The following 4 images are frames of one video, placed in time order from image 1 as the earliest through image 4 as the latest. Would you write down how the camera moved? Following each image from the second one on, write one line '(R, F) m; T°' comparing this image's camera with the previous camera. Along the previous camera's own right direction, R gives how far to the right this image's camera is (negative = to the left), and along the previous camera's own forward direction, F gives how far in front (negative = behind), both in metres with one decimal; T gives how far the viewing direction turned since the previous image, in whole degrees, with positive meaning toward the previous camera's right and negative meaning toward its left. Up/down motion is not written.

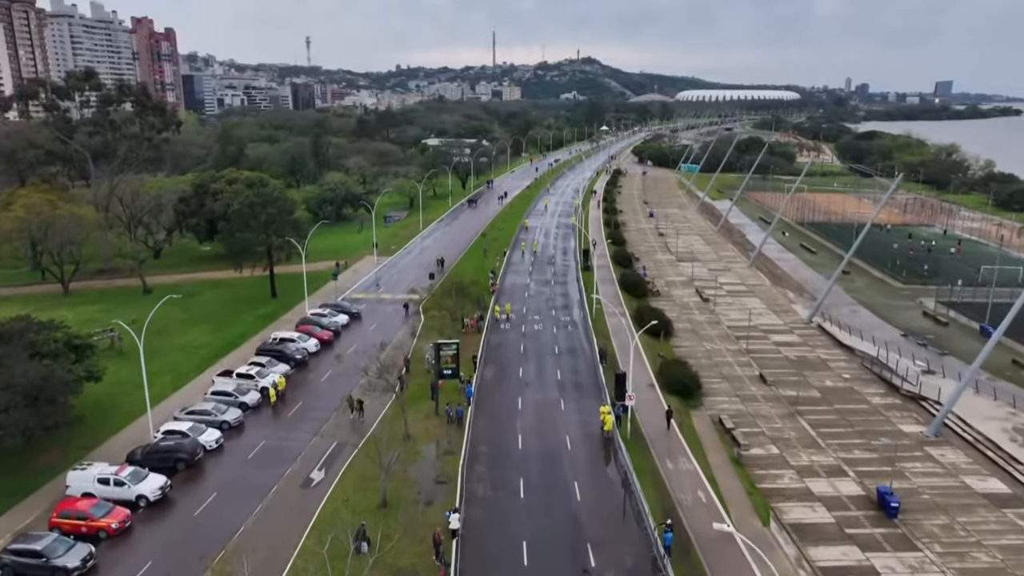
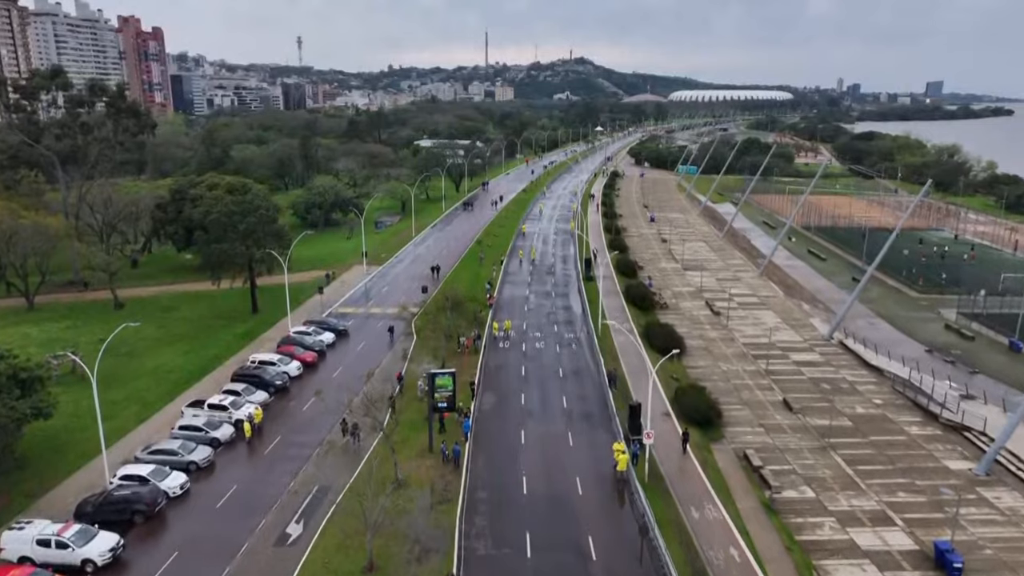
(-0.5, +4.3) m; +1°
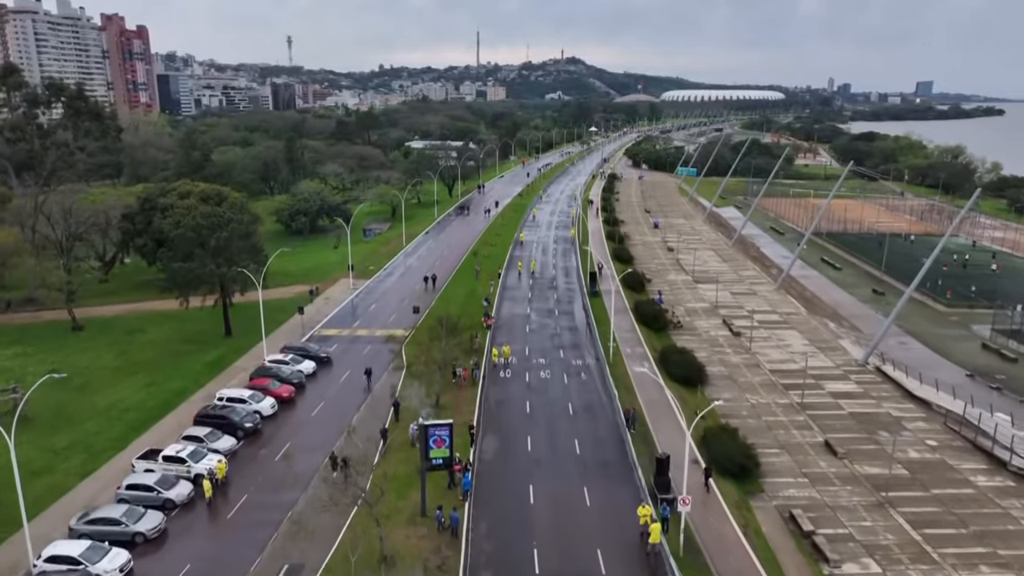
(-0.6, +5.6) m; +1°
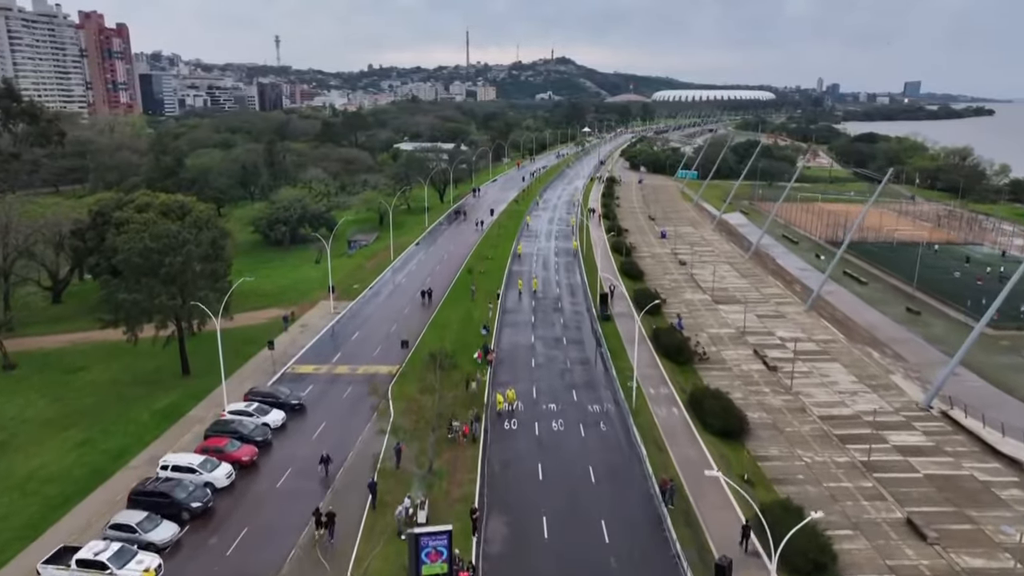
(-0.9, +7.5) m; +1°
